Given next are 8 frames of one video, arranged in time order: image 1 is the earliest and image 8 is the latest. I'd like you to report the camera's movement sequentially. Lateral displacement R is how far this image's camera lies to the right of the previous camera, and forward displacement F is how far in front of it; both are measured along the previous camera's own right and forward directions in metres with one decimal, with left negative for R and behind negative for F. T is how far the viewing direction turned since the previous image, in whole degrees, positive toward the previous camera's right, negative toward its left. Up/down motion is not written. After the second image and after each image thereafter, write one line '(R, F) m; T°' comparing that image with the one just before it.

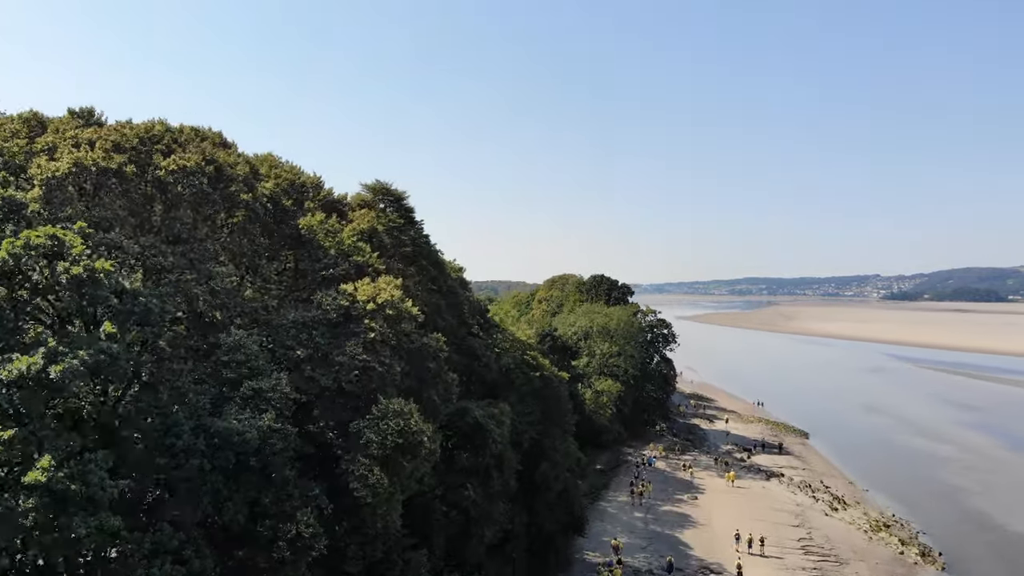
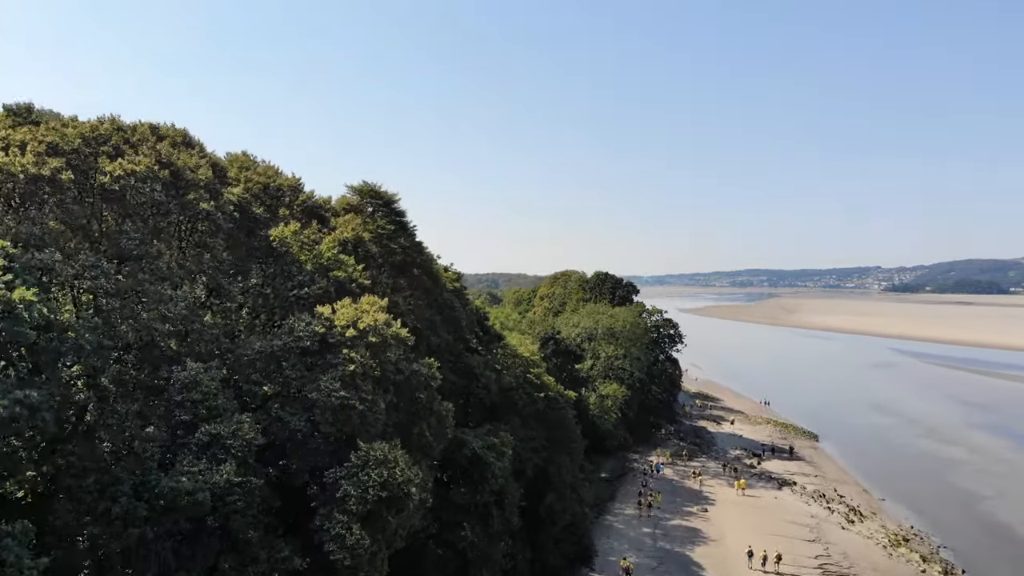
(0.0, +1.5) m; 0°
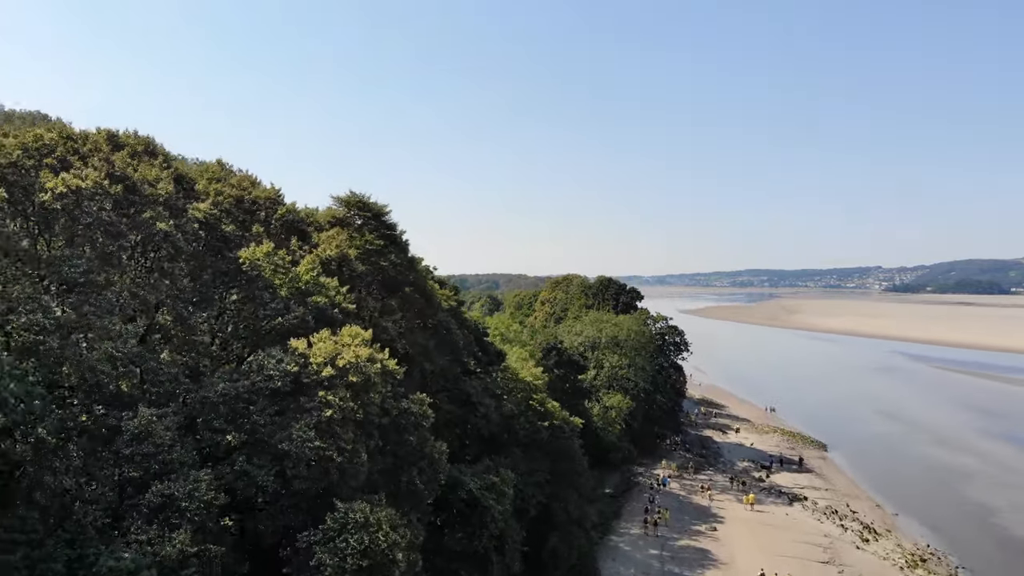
(0.0, +1.2) m; 0°
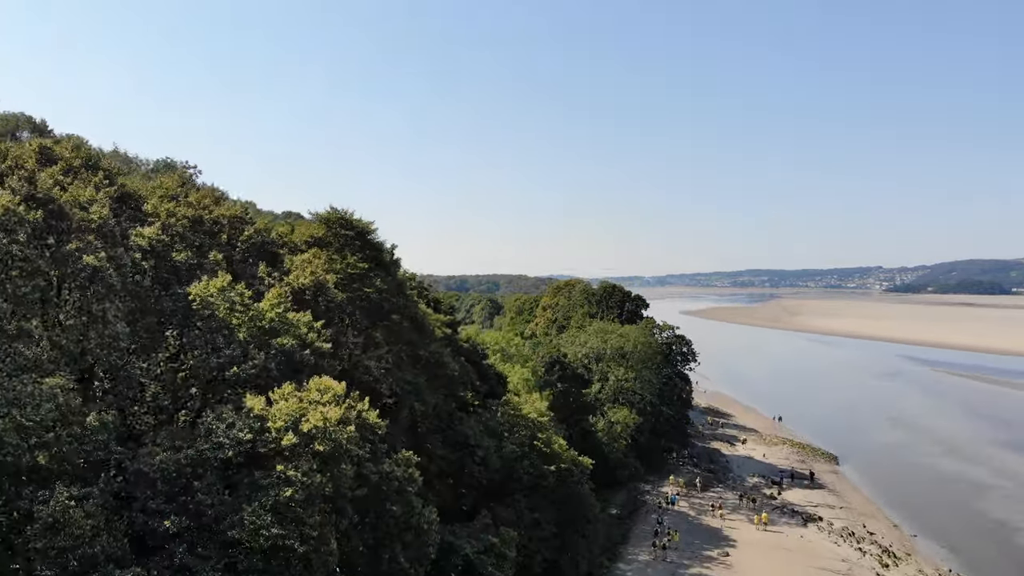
(0.0, +1.5) m; 0°
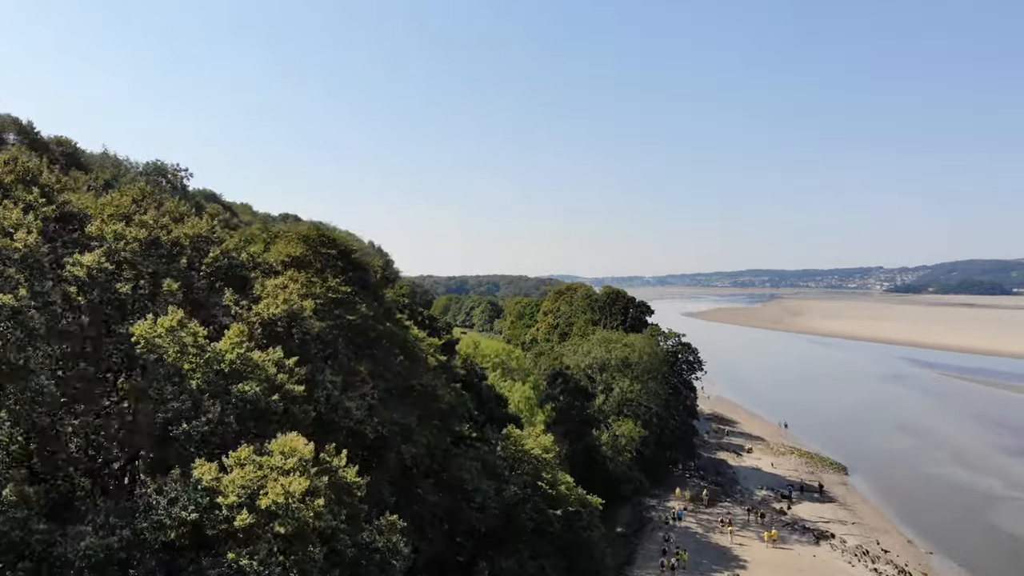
(0.0, +1.2) m; 0°
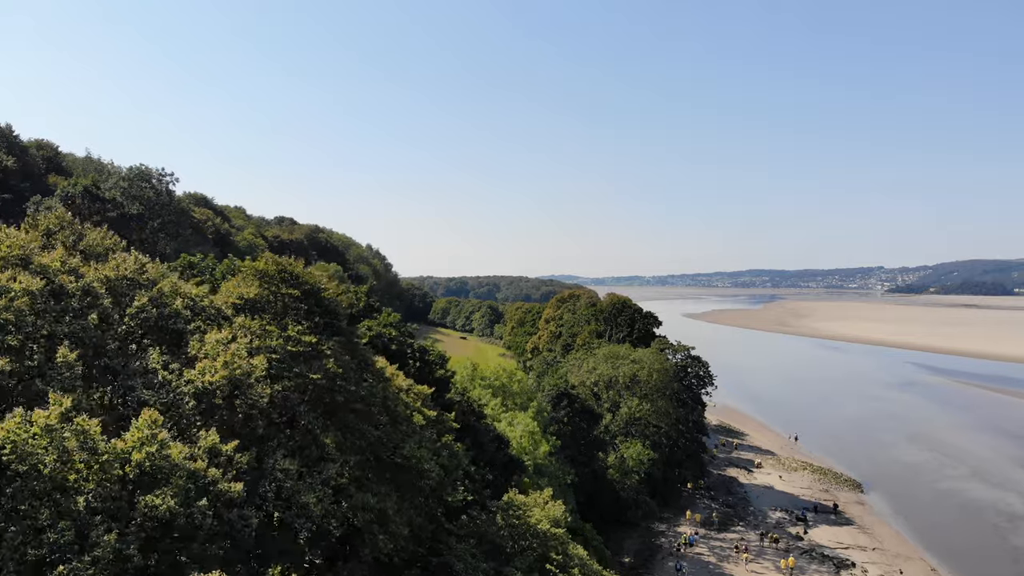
(0.0, +1.8) m; 0°
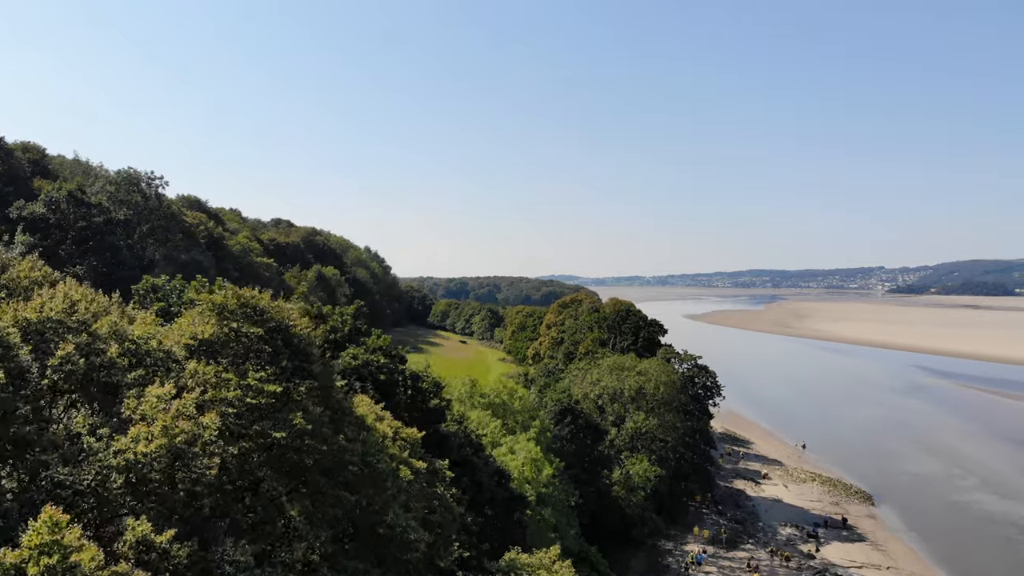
(0.0, +1.2) m; 0°
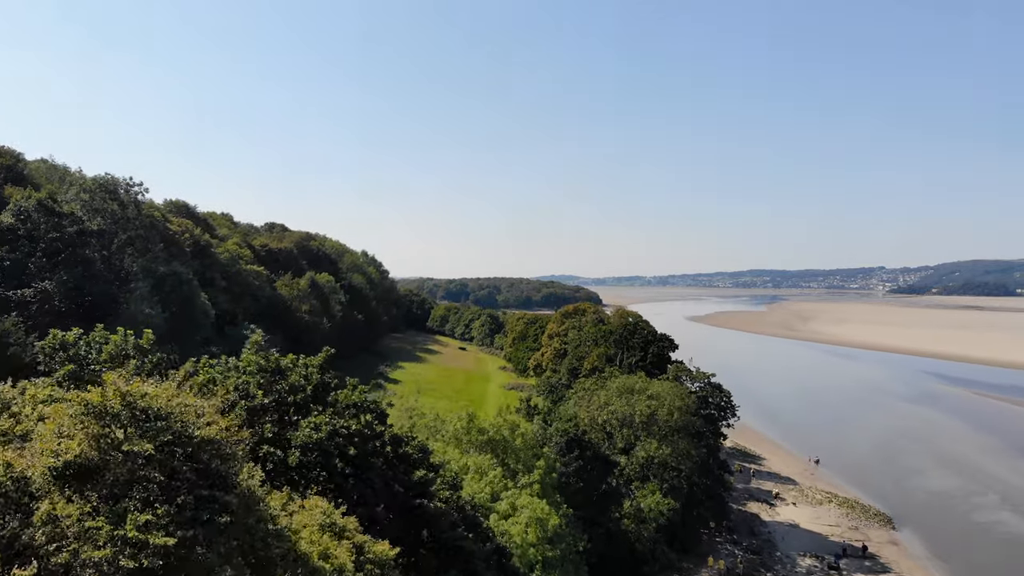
(0.0, +2.1) m; 0°
